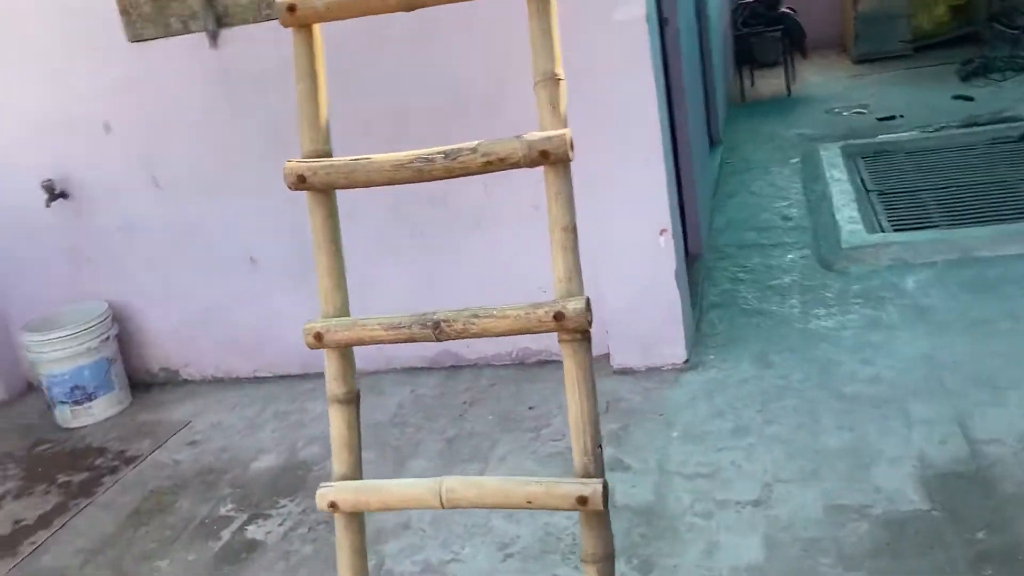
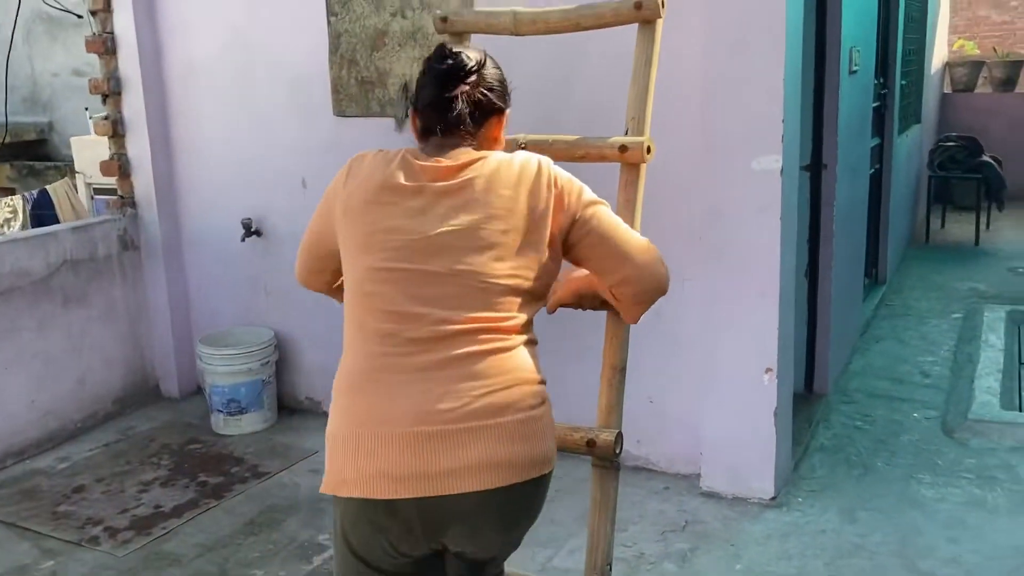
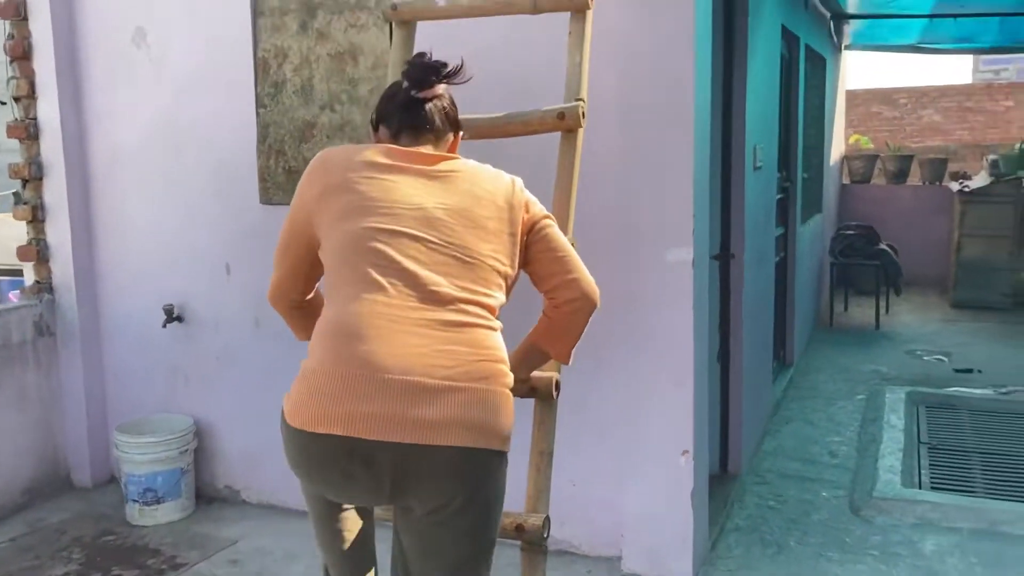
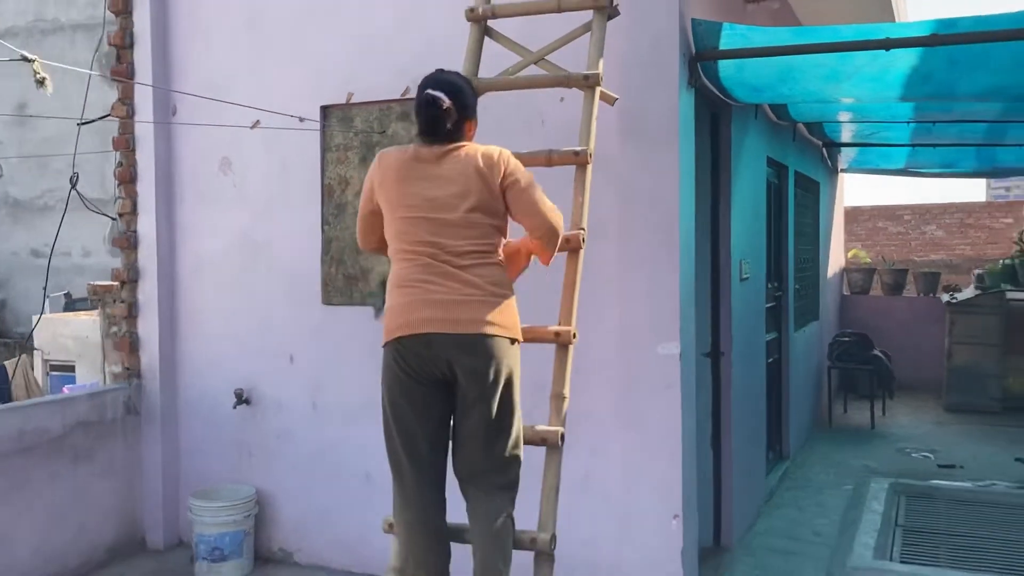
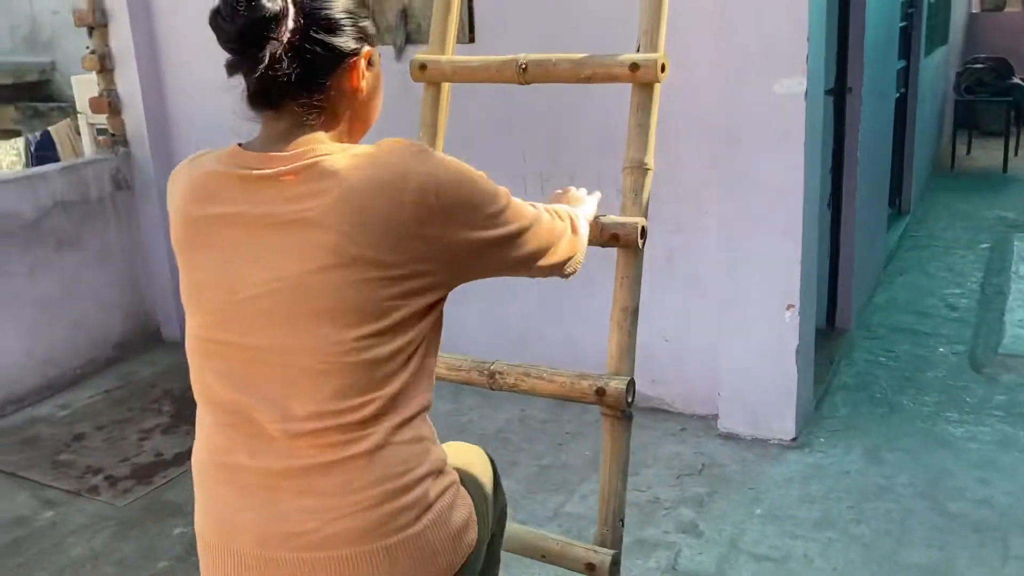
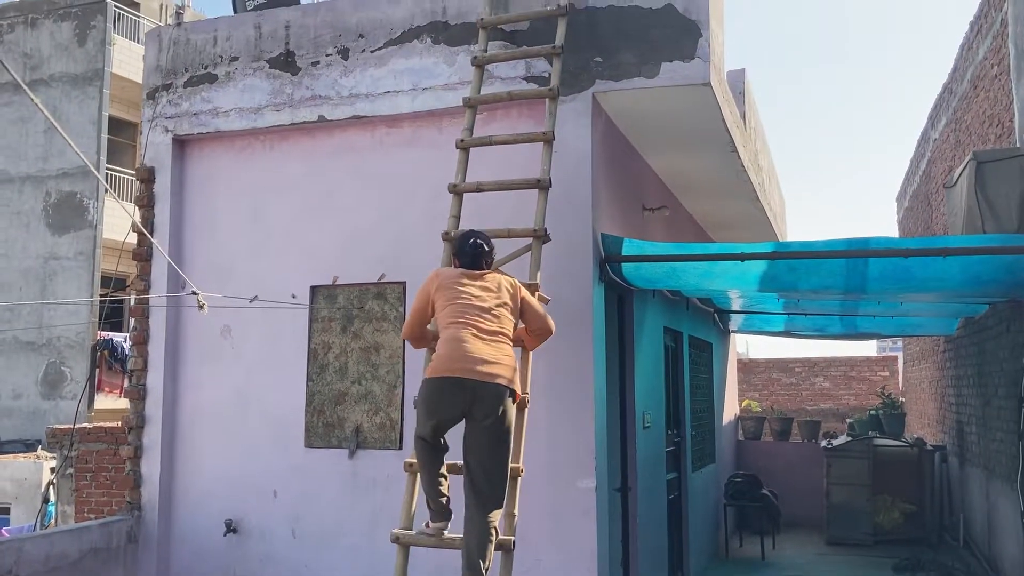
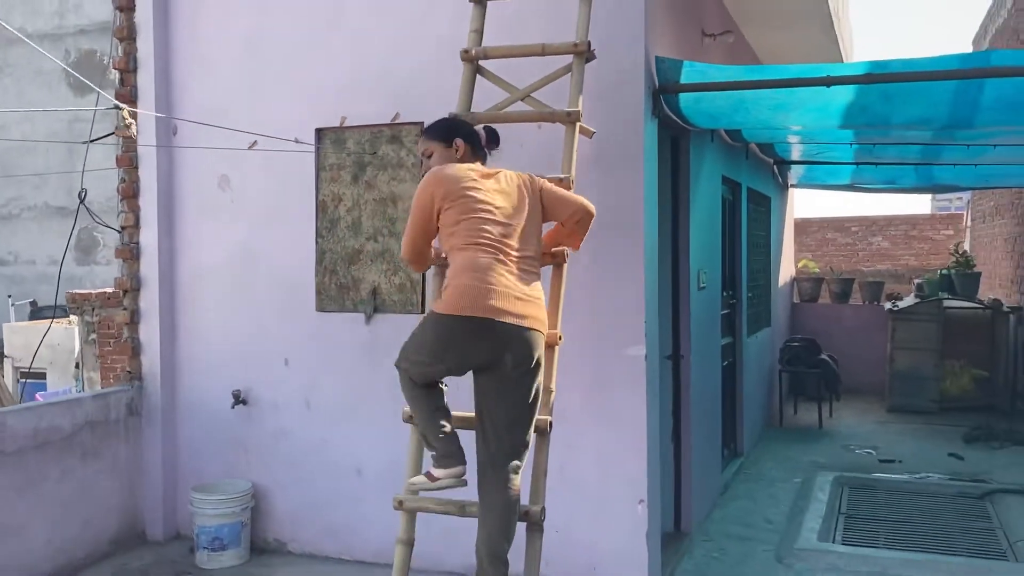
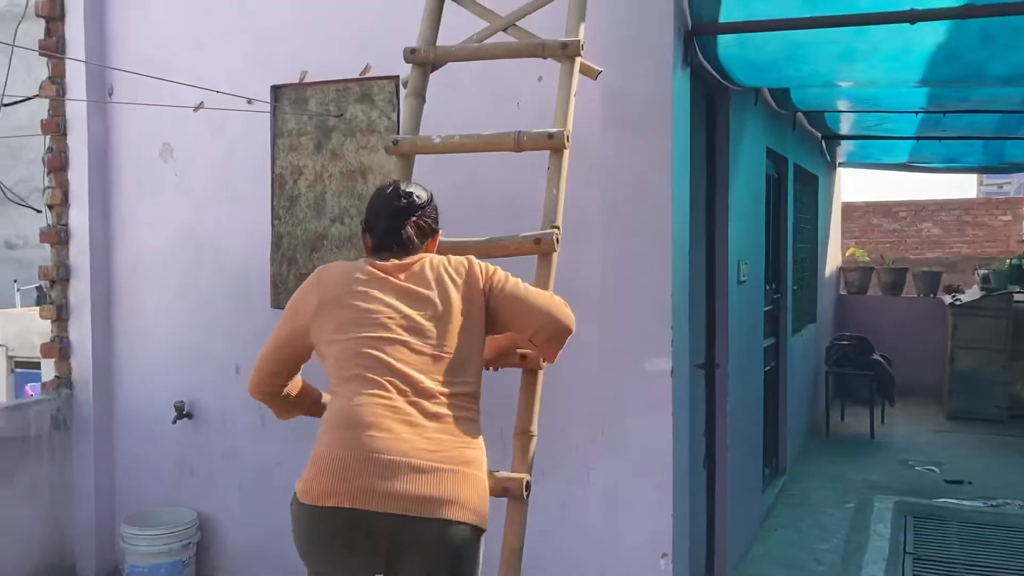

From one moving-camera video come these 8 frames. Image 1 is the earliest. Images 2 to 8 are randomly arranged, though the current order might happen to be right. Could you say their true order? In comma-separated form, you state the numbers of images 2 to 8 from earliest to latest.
5, 2, 3, 8, 4, 7, 6
